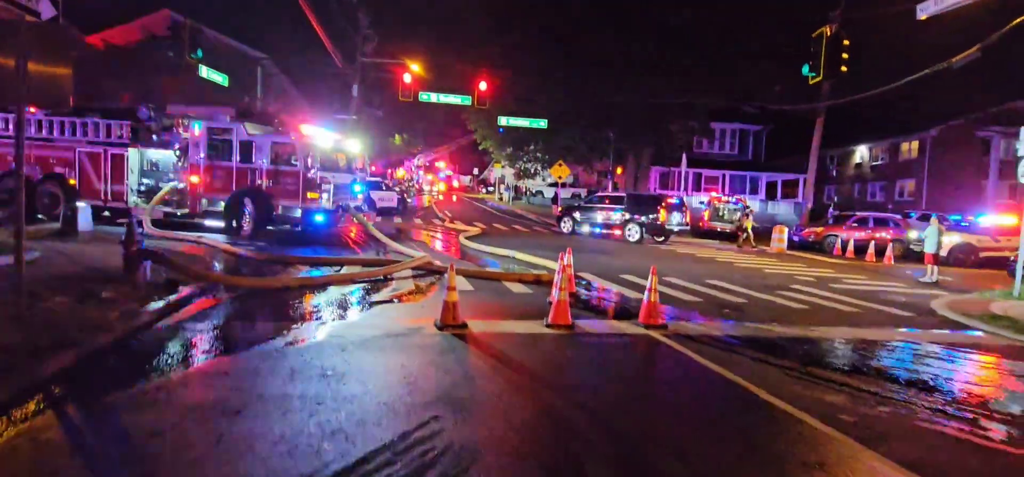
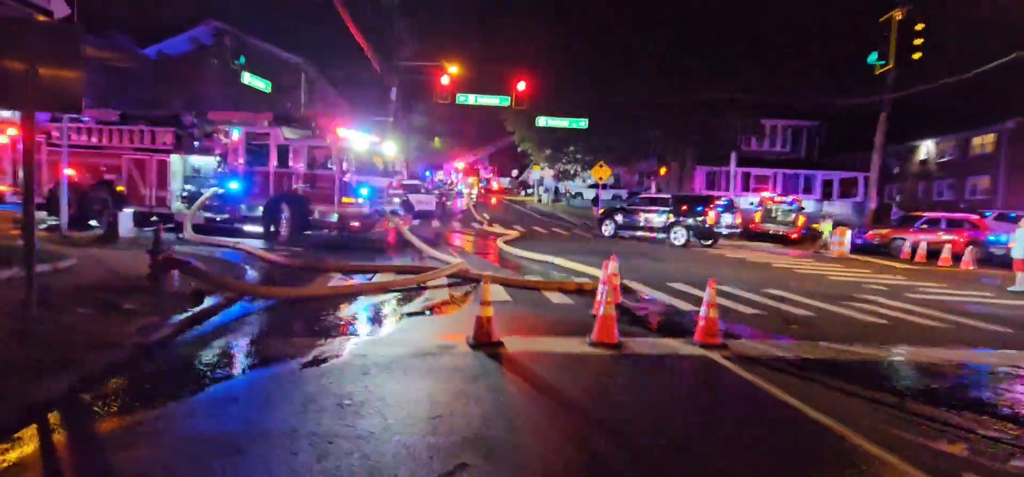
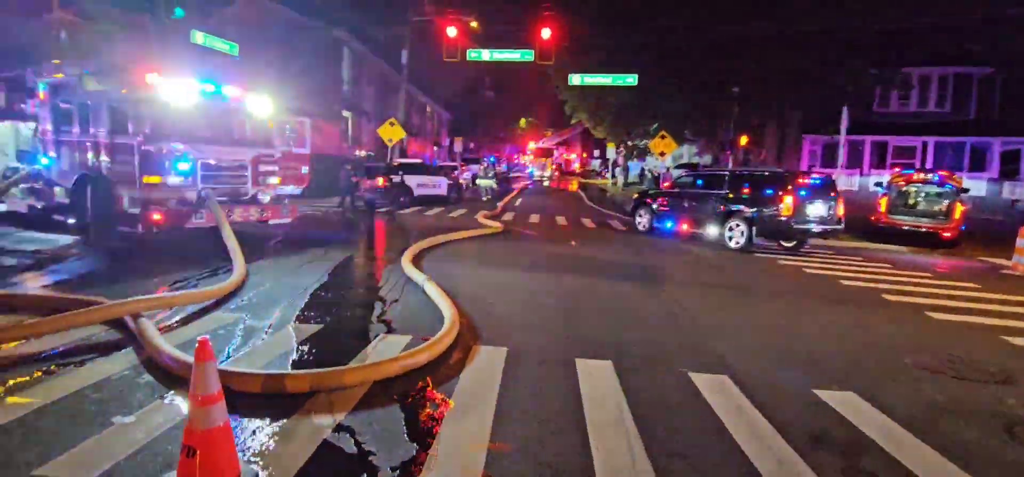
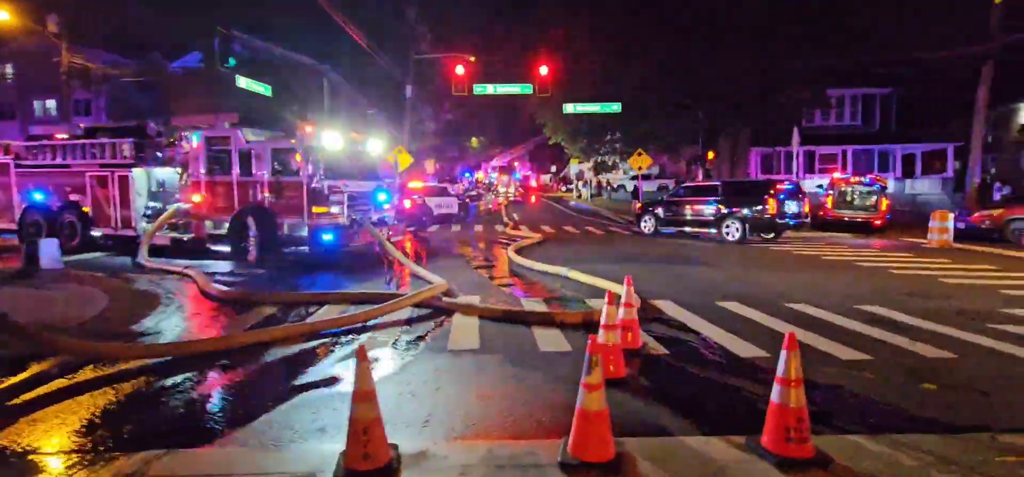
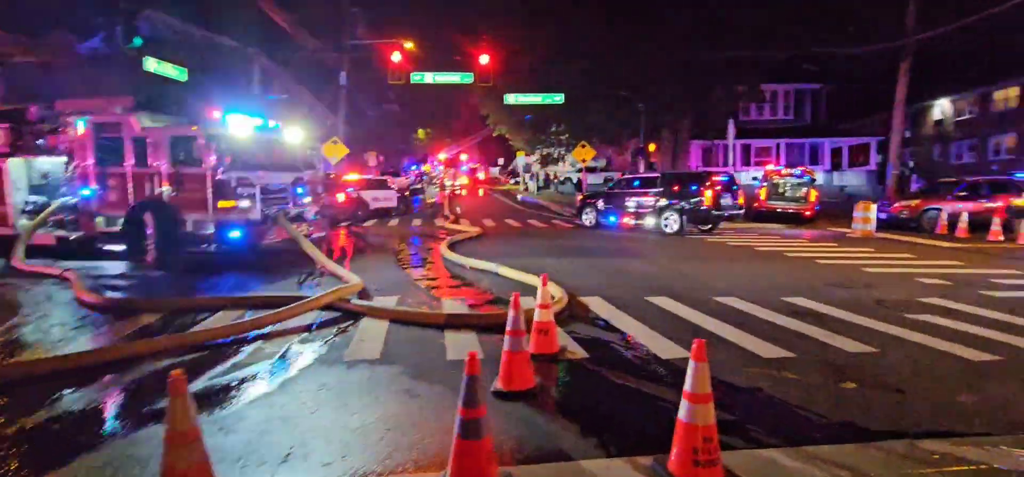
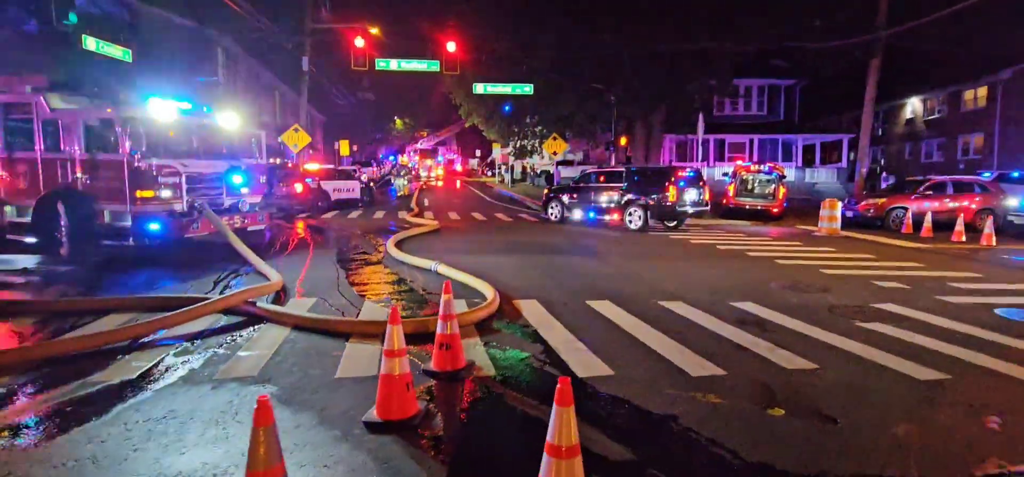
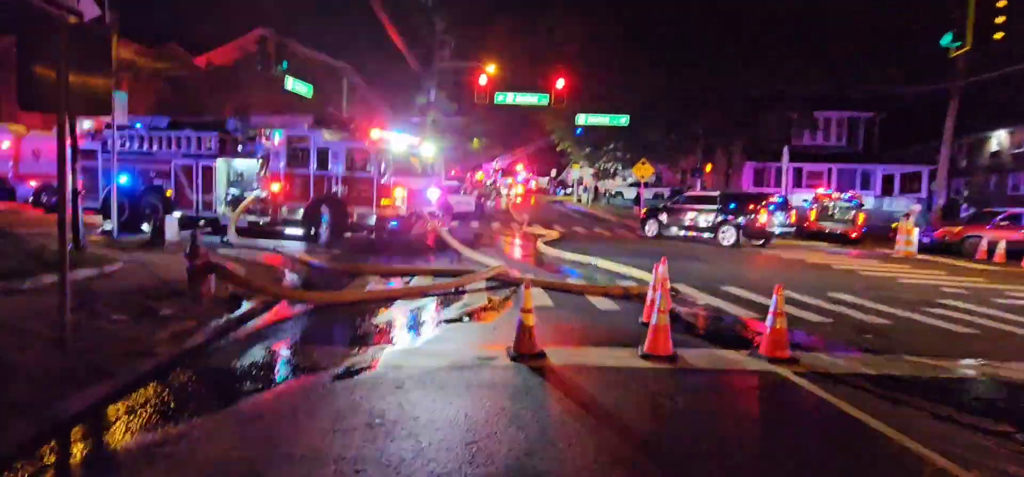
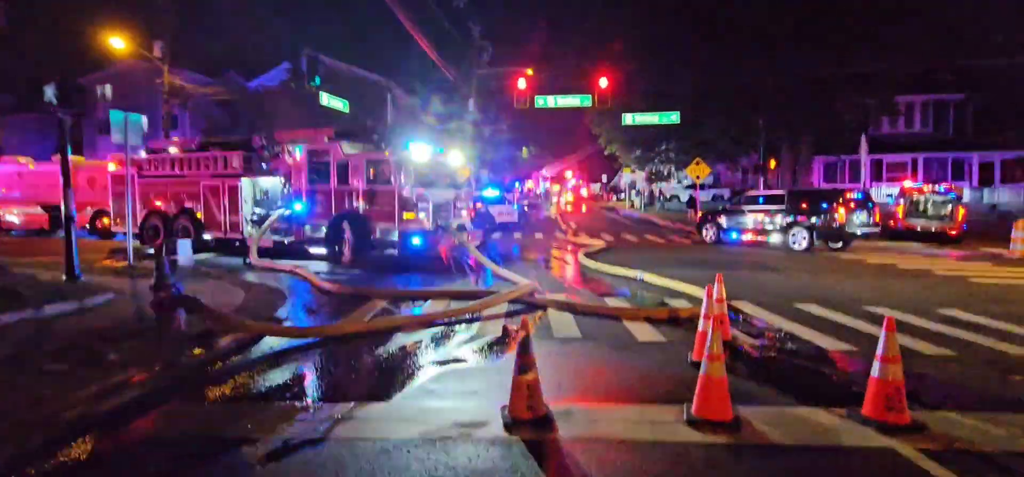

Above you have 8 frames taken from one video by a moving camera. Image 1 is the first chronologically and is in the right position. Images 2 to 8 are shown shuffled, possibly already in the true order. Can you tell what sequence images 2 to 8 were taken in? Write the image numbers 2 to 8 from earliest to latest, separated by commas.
2, 7, 8, 4, 5, 6, 3
